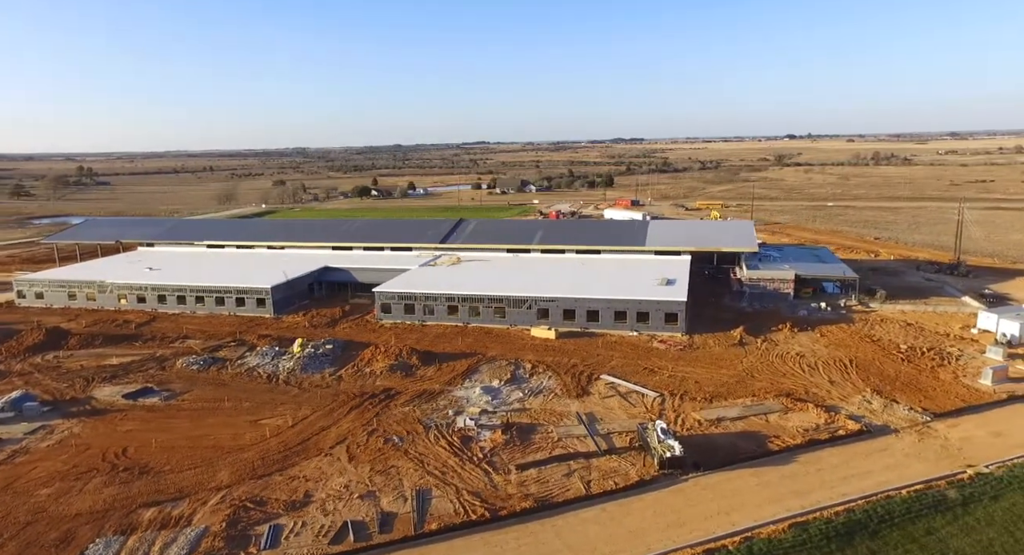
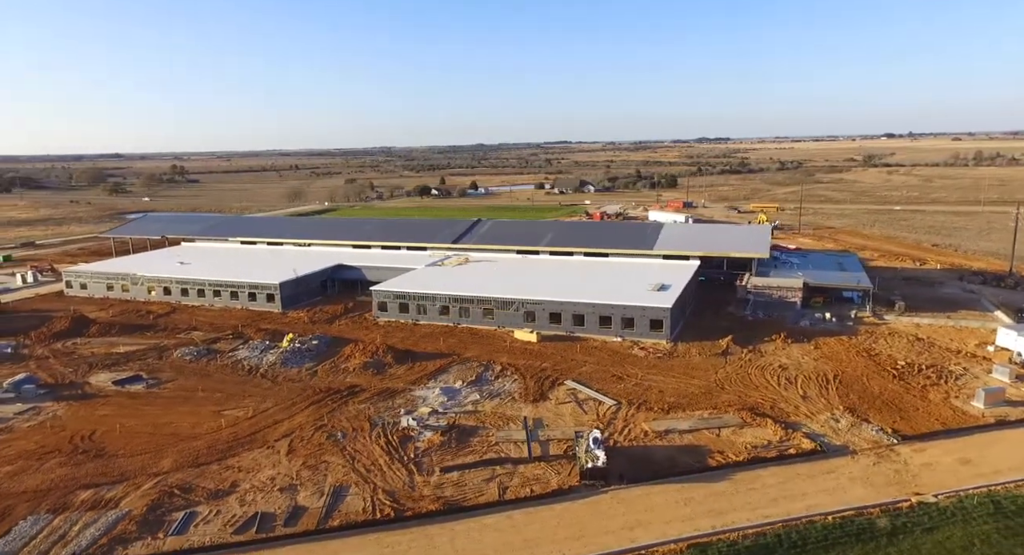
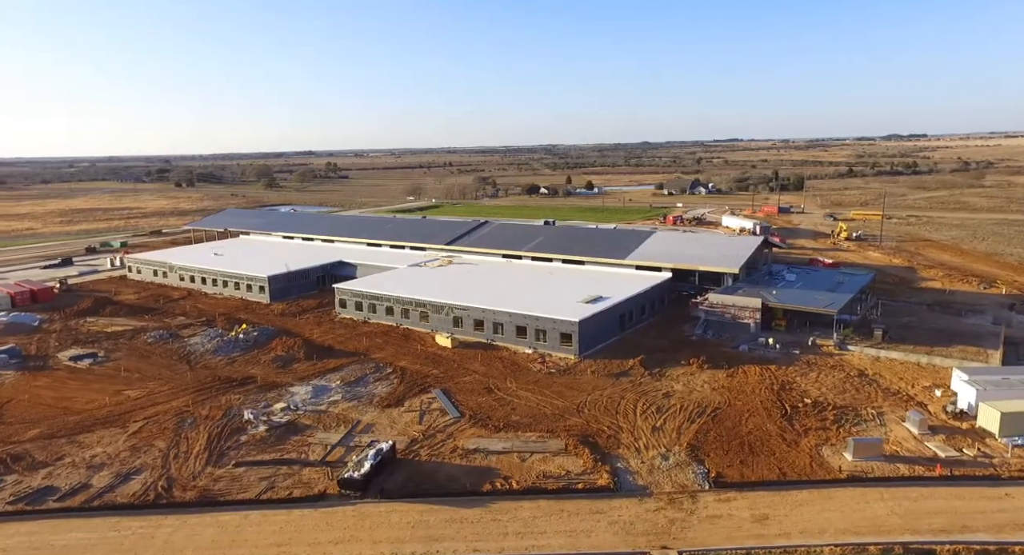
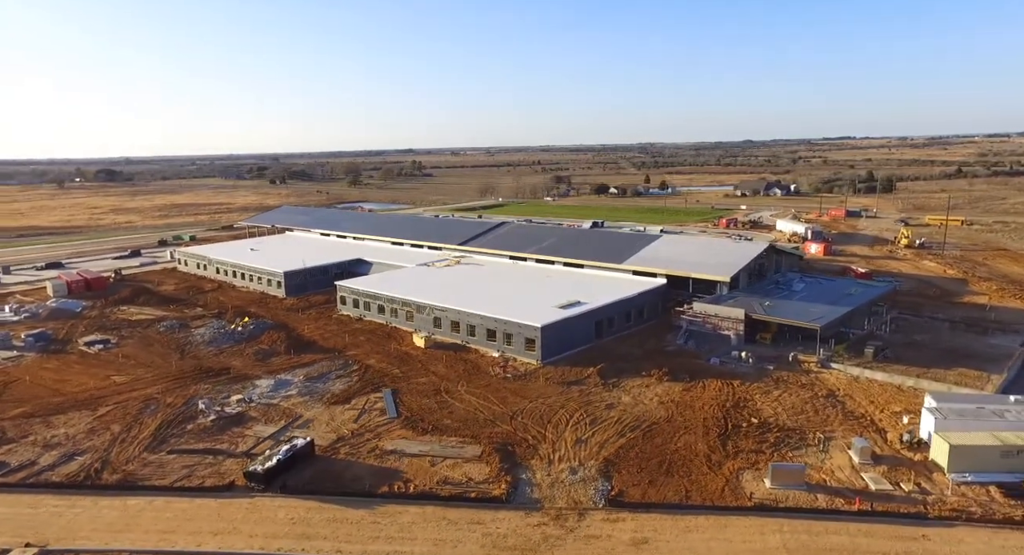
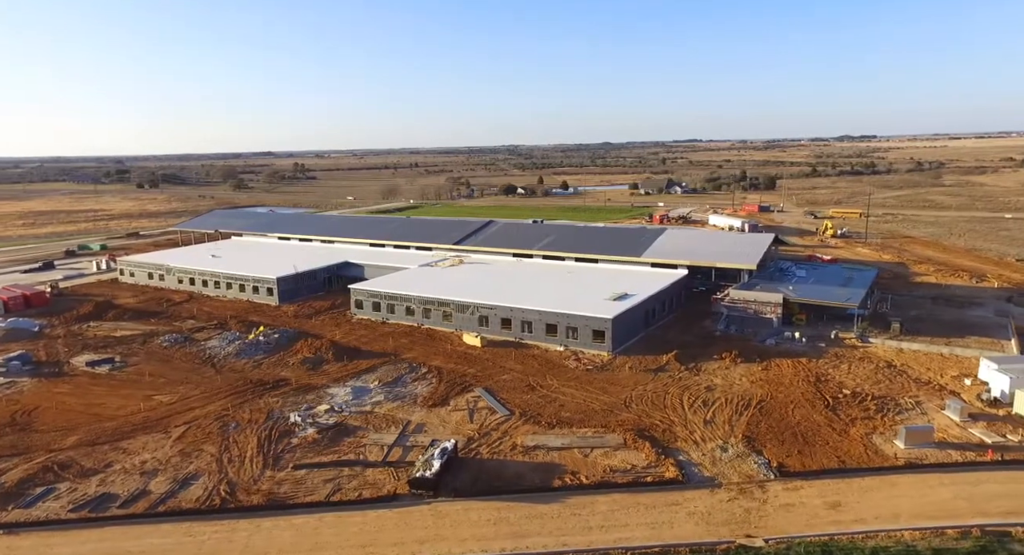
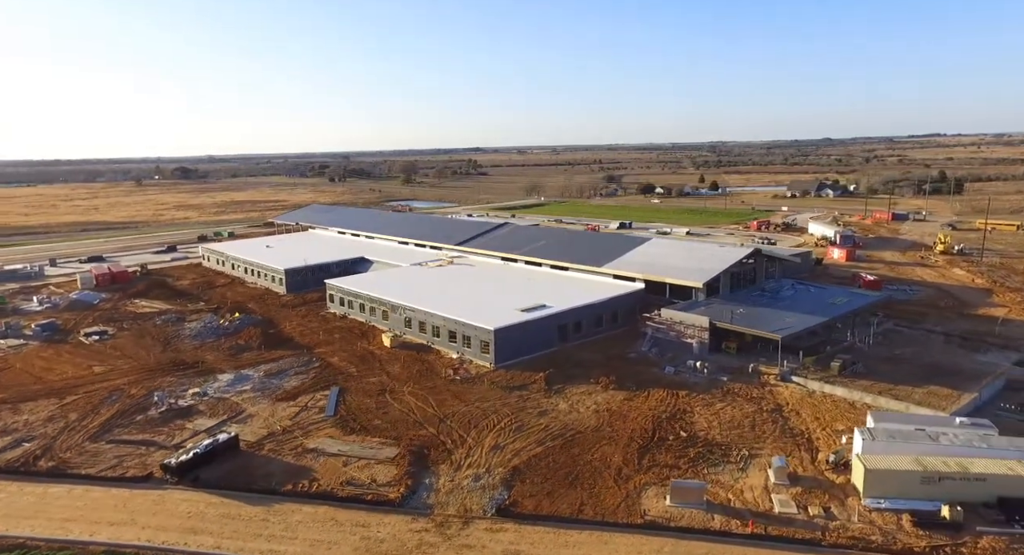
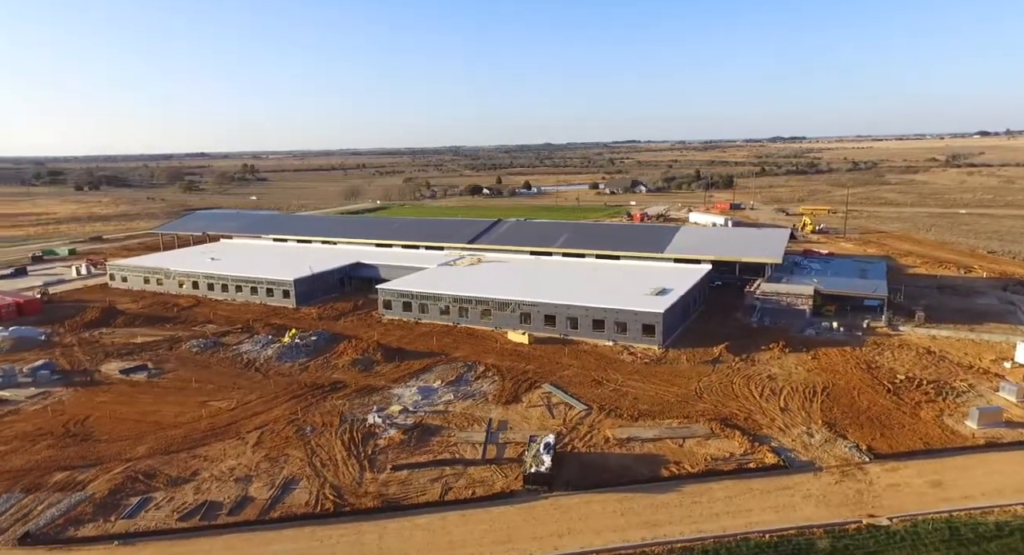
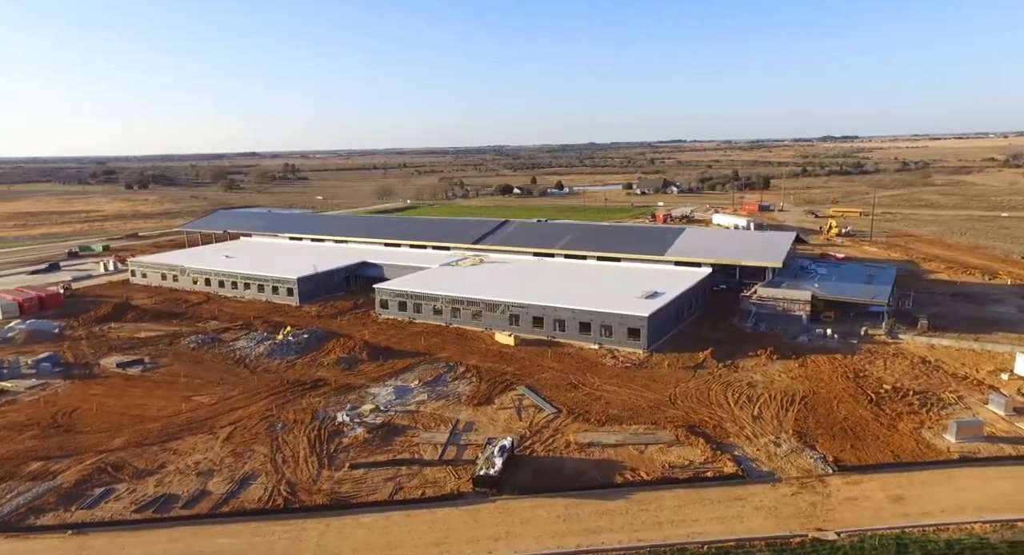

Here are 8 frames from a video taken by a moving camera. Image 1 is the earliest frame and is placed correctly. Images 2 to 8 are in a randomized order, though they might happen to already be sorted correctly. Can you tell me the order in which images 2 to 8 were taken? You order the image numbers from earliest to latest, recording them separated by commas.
2, 7, 8, 5, 3, 4, 6
